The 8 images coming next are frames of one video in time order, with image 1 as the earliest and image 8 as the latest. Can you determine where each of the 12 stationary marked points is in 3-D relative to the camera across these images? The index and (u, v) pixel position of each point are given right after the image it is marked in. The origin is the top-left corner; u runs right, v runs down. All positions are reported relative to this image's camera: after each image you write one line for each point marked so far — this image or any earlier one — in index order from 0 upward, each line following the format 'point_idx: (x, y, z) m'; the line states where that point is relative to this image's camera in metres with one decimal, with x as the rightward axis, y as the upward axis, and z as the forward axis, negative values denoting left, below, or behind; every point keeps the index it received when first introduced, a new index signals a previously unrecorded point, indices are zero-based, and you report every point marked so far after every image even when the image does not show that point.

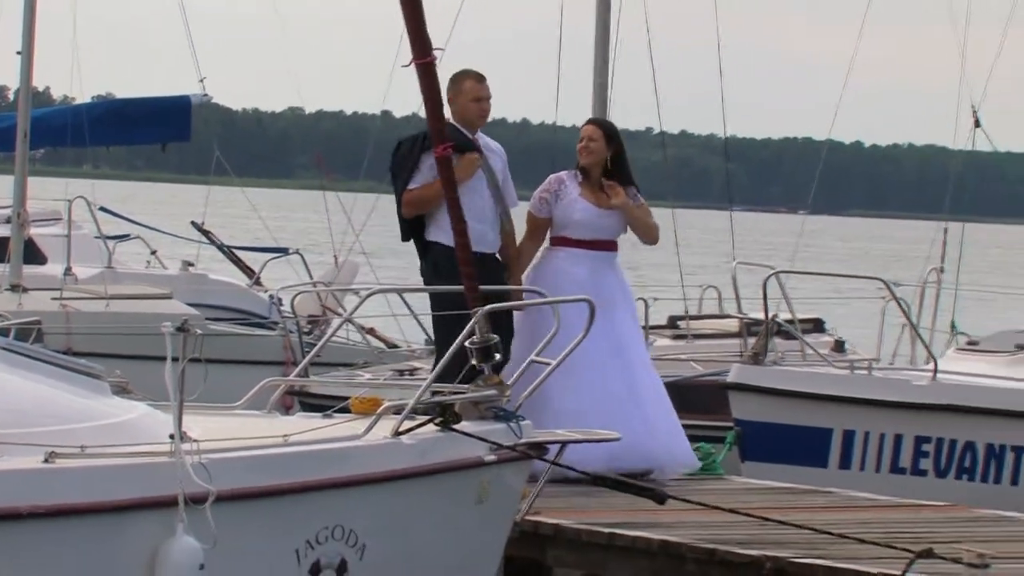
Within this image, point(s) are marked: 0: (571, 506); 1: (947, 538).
0: (+0.1, -0.6, +6.6) m
1: (+1.1, -0.7, +6.3) m
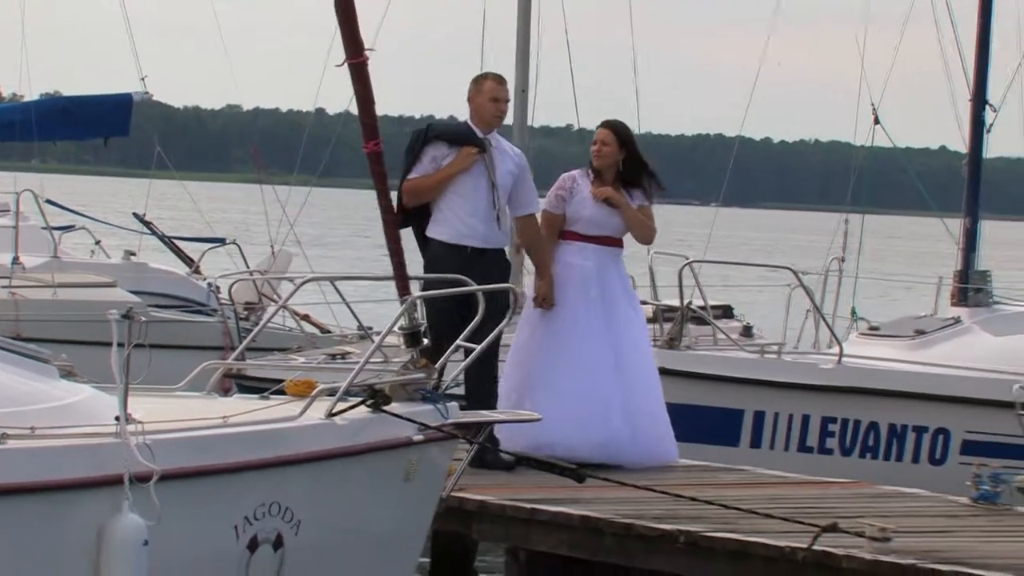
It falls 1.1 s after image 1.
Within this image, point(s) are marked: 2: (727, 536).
0: (-0.1, -0.6, +7.0) m
1: (+0.9, -0.6, +6.6) m
2: (+0.6, -0.7, +6.4) m
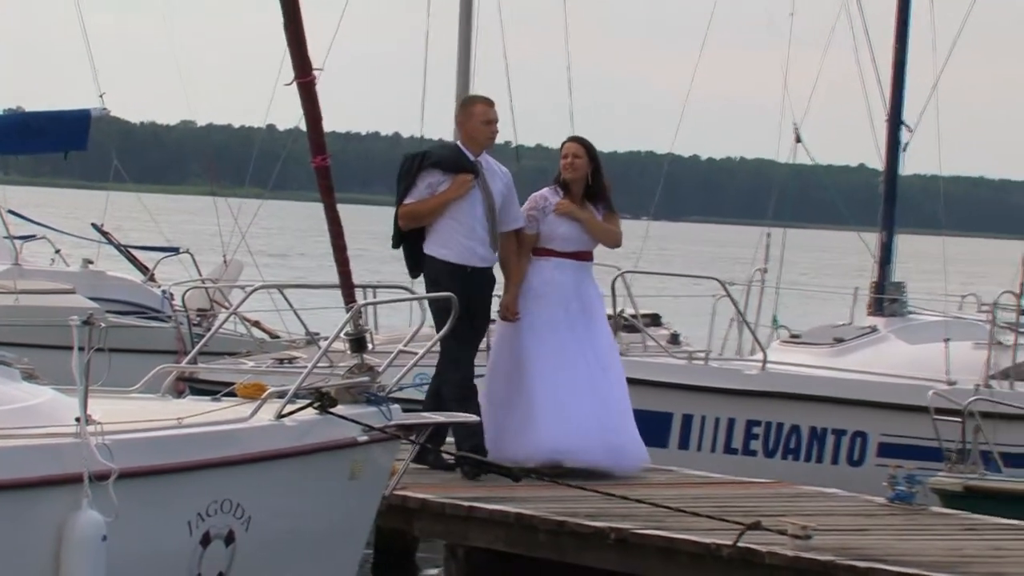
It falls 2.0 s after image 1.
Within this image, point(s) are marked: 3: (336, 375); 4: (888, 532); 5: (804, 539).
0: (-0.2, -0.6, +7.3) m
1: (+0.7, -0.7, +7.0) m
2: (+0.4, -0.7, +6.8) m
3: (-0.5, -0.3, +7.0) m
4: (+1.1, -0.7, +6.9) m
5: (+0.8, -0.7, +6.7) m
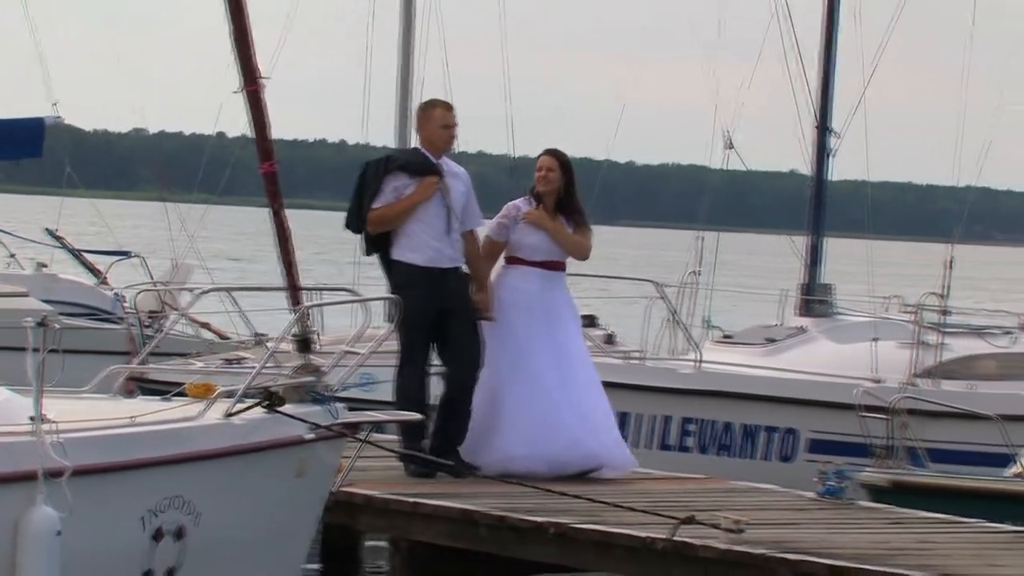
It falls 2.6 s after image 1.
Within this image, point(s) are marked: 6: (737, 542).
0: (-0.4, -0.6, +7.5) m
1: (+0.6, -0.7, +7.2) m
2: (+0.2, -0.7, +7.0) m
3: (-0.7, -0.3, +7.2) m
4: (+0.9, -0.7, +7.2) m
5: (+0.6, -0.7, +6.9) m
6: (+0.6, -0.7, +6.9) m
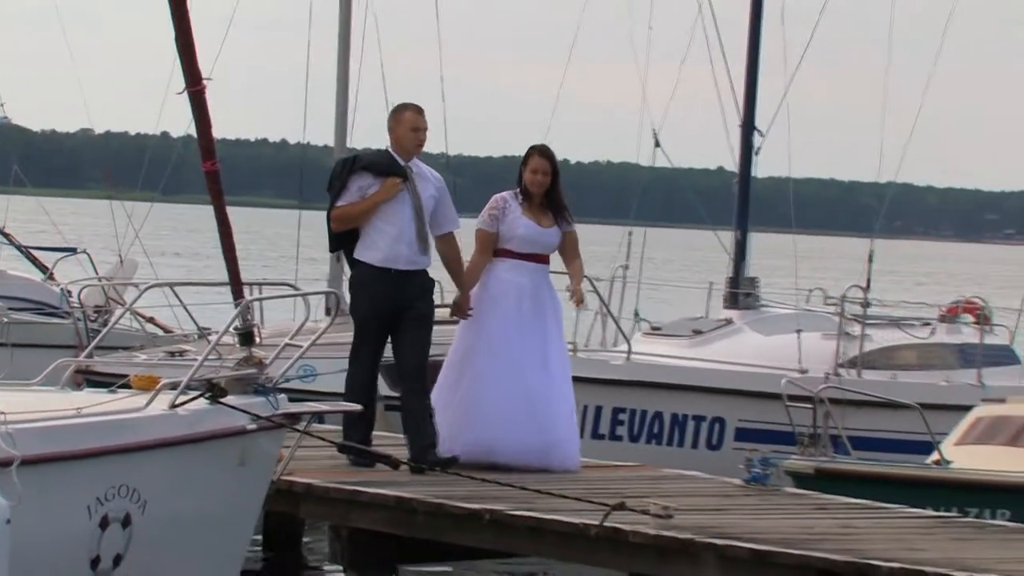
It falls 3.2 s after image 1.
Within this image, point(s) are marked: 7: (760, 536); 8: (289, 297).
0: (-0.6, -0.6, +7.7) m
1: (+0.4, -0.6, +7.4) m
2: (0.0, -0.7, +7.2) m
3: (-0.9, -0.2, +7.5) m
4: (+0.7, -0.7, +7.4) m
5: (+0.4, -0.7, +7.1) m
6: (+0.5, -0.7, +7.1) m
7: (+0.7, -0.7, +7.1) m
8: (-0.6, 0.0, +6.8) m
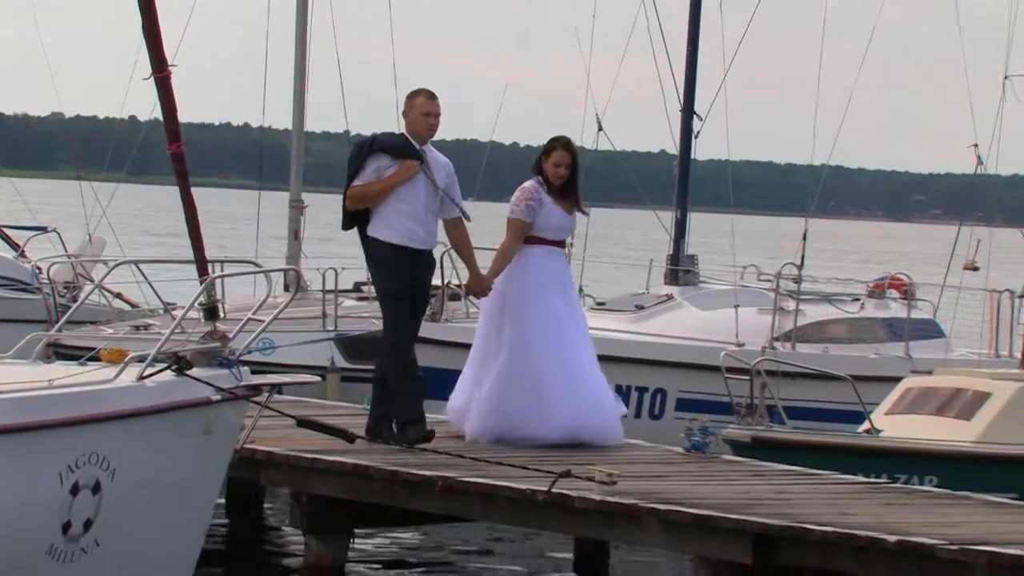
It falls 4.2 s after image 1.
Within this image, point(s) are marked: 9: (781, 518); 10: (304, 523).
0: (-0.8, -0.5, +8.1) m
1: (+0.2, -0.6, +7.8) m
2: (-0.1, -0.6, +7.5) m
3: (-1.0, -0.2, +7.8) m
4: (+0.5, -0.6, +7.7) m
5: (+0.3, -0.6, +7.5) m
6: (+0.3, -0.6, +7.5) m
7: (+0.6, -0.7, +7.5) m
8: (-0.8, 0.0, +7.1) m
9: (+0.8, -0.7, +7.3) m
10: (-0.7, -0.8, +8.3) m
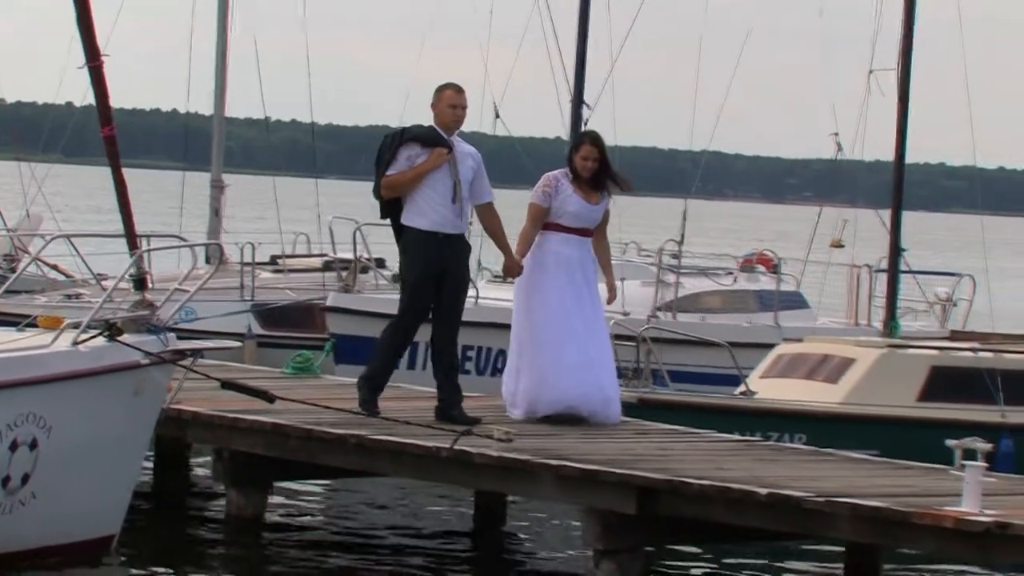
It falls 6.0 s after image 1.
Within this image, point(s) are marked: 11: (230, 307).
0: (-1.1, -0.4, +8.7) m
1: (-0.1, -0.5, +8.5) m
2: (-0.4, -0.5, +8.2) m
3: (-1.4, -0.1, +8.5) m
4: (+0.2, -0.5, +8.4) m
5: (0.0, -0.5, +8.2) m
6: (0.0, -0.5, +8.2) m
7: (+0.3, -0.6, +8.2) m
8: (-1.1, +0.1, +7.8) m
9: (+0.5, -0.6, +7.9) m
10: (-1.1, -0.7, +8.9) m
11: (-1.7, -0.1, +14.9) m
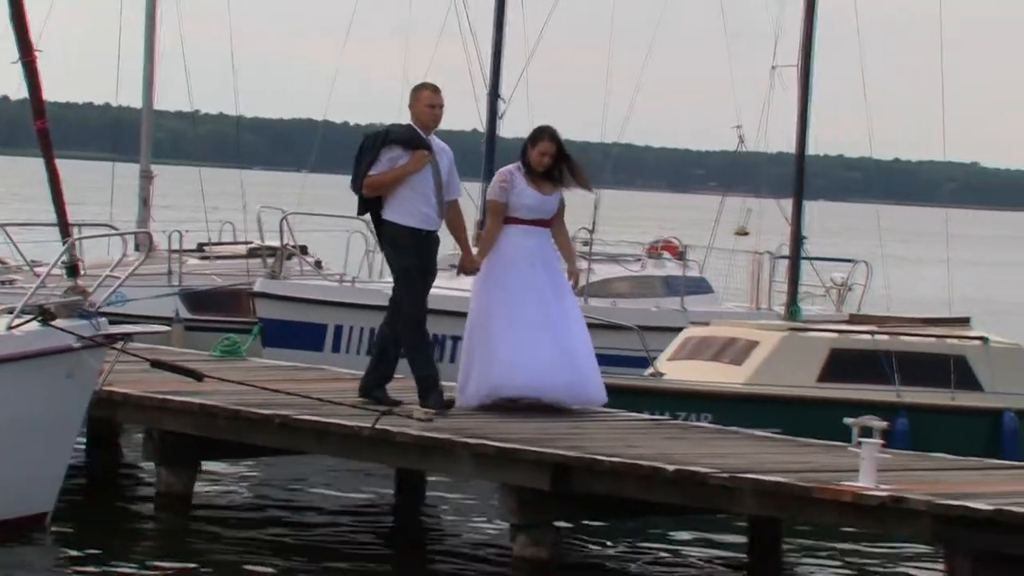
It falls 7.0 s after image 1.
0: (-1.4, -0.4, +9.1) m
1: (-0.4, -0.4, +8.8) m
2: (-0.7, -0.5, +8.6) m
3: (-1.7, 0.0, +8.8) m
4: (-0.1, -0.5, +8.8) m
5: (-0.3, -0.5, +8.5) m
6: (-0.3, -0.5, +8.5) m
7: (0.0, -0.5, +8.5) m
8: (-1.4, +0.2, +8.1) m
9: (+0.2, -0.6, +8.3) m
10: (-1.4, -0.6, +9.3) m
11: (-2.2, 0.0, +15.2) m
